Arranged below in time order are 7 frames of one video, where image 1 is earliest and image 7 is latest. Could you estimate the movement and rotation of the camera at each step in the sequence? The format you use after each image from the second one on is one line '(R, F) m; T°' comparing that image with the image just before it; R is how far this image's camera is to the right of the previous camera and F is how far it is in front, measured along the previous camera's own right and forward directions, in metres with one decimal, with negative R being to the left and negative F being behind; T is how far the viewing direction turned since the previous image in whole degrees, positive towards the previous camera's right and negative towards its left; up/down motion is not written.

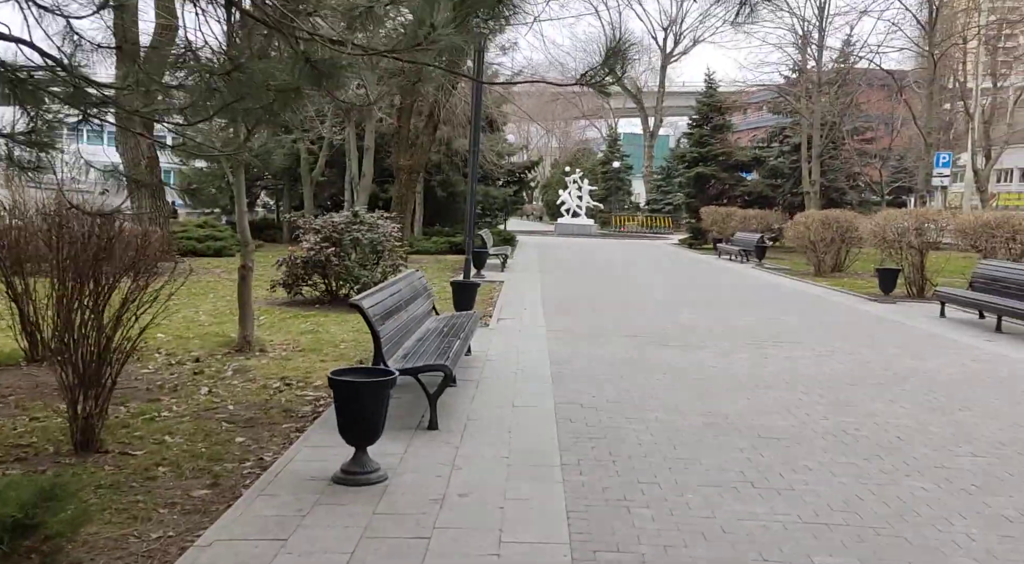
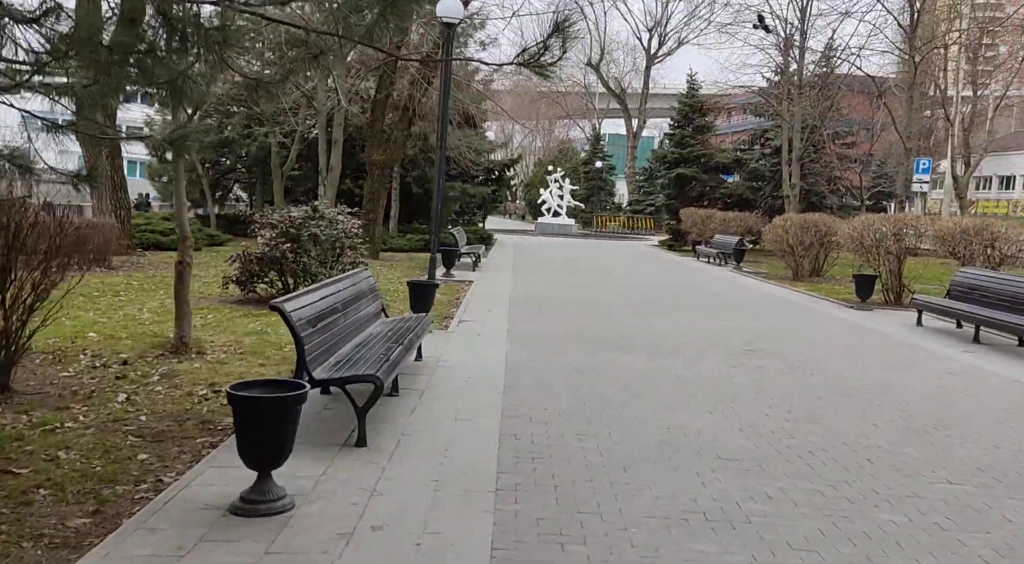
(+0.3, +0.5) m; +1°
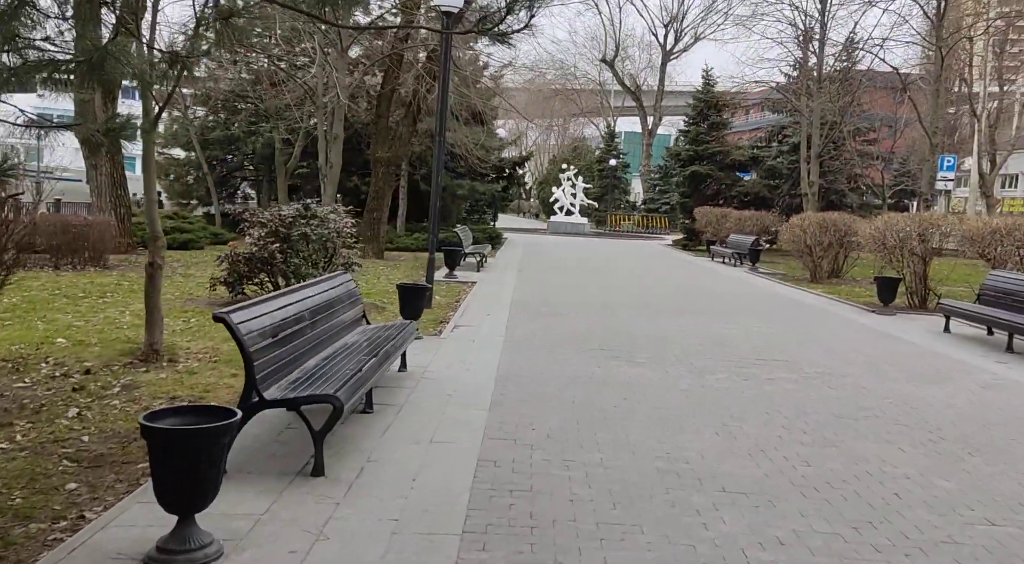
(+0.2, +0.6) m; -1°
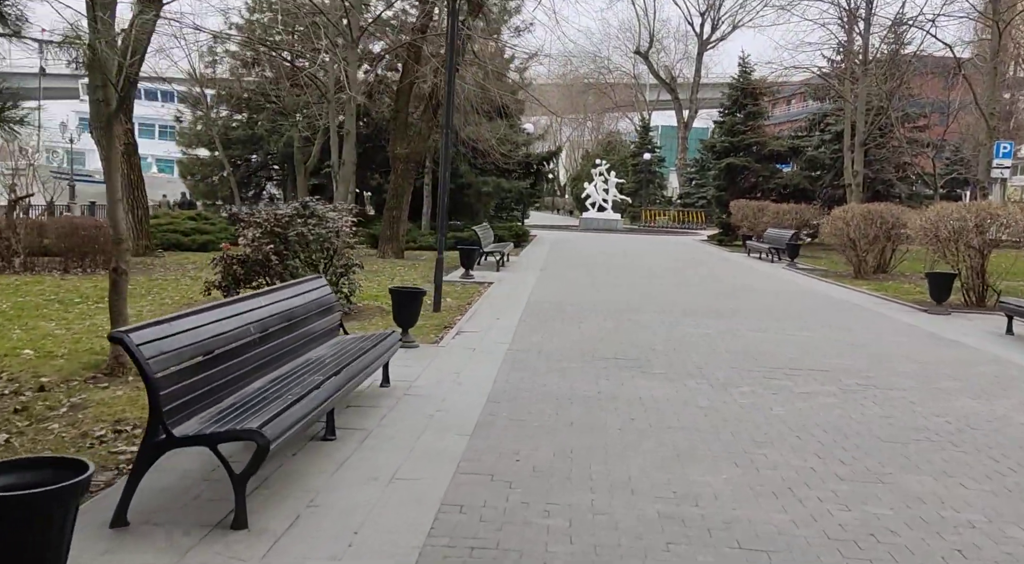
(+0.3, +0.9) m; -3°
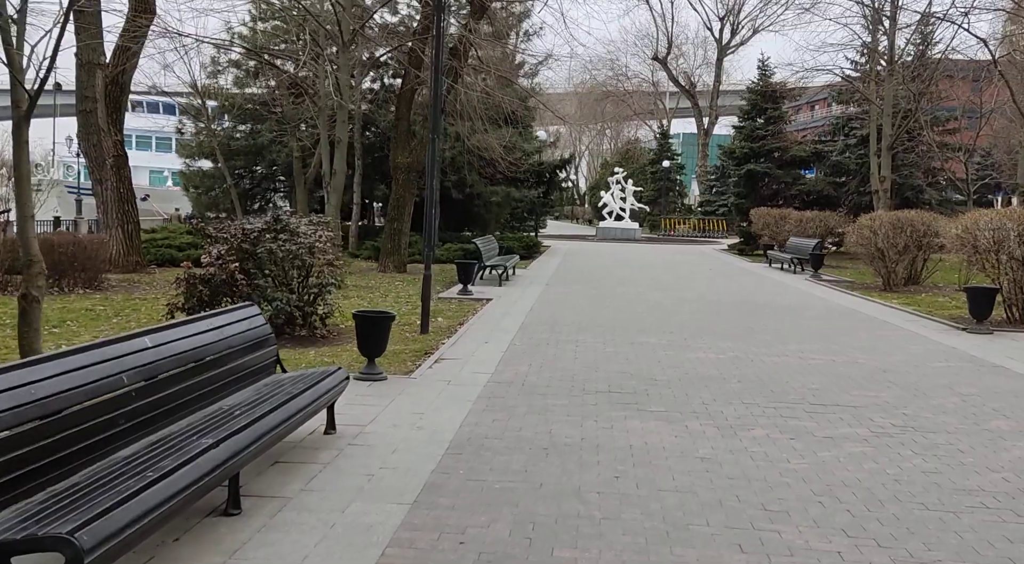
(+0.4, +1.1) m; -2°
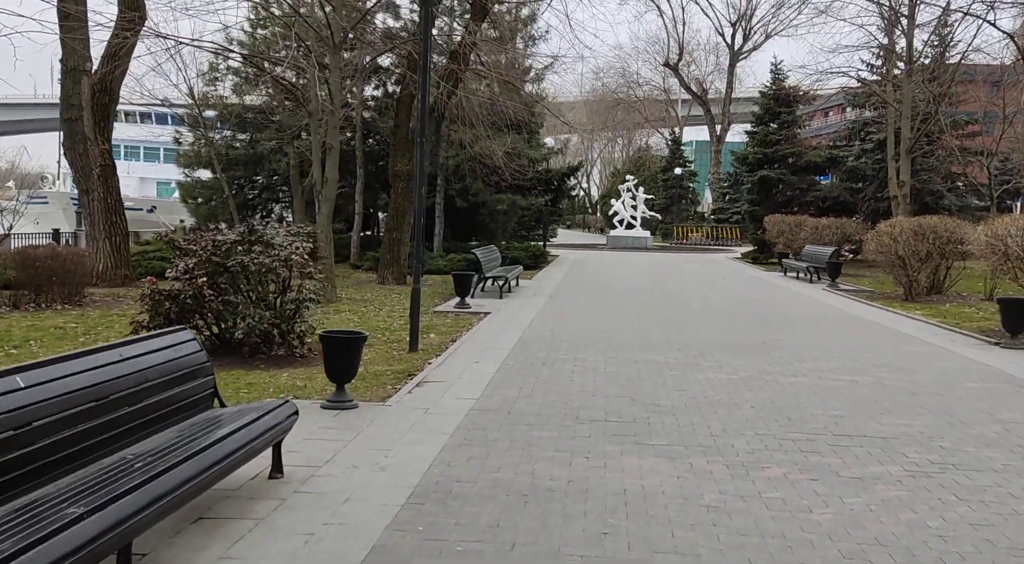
(+0.2, +0.8) m; -1°
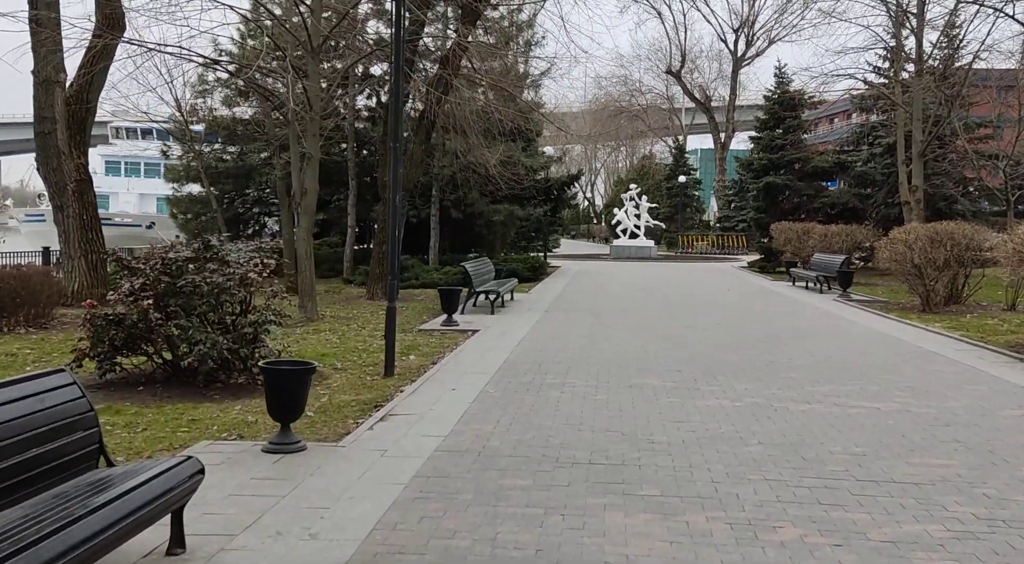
(+0.3, +0.9) m; 0°
